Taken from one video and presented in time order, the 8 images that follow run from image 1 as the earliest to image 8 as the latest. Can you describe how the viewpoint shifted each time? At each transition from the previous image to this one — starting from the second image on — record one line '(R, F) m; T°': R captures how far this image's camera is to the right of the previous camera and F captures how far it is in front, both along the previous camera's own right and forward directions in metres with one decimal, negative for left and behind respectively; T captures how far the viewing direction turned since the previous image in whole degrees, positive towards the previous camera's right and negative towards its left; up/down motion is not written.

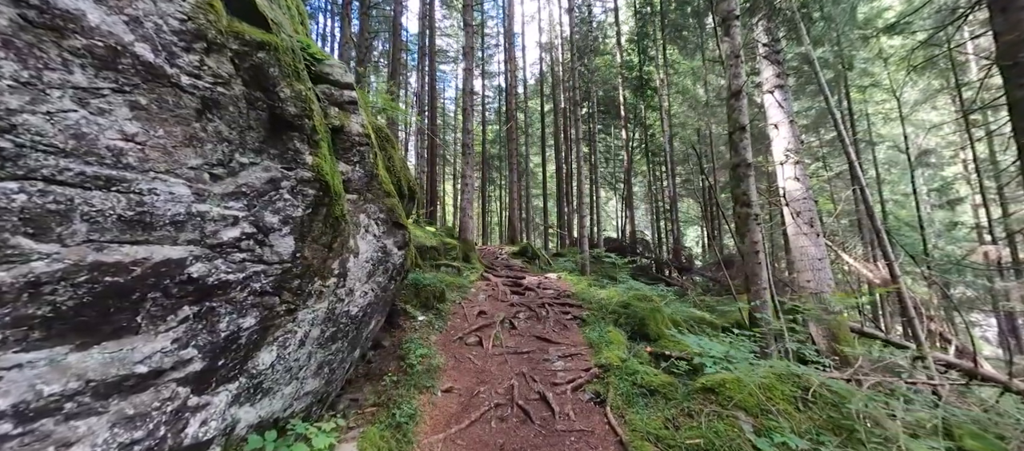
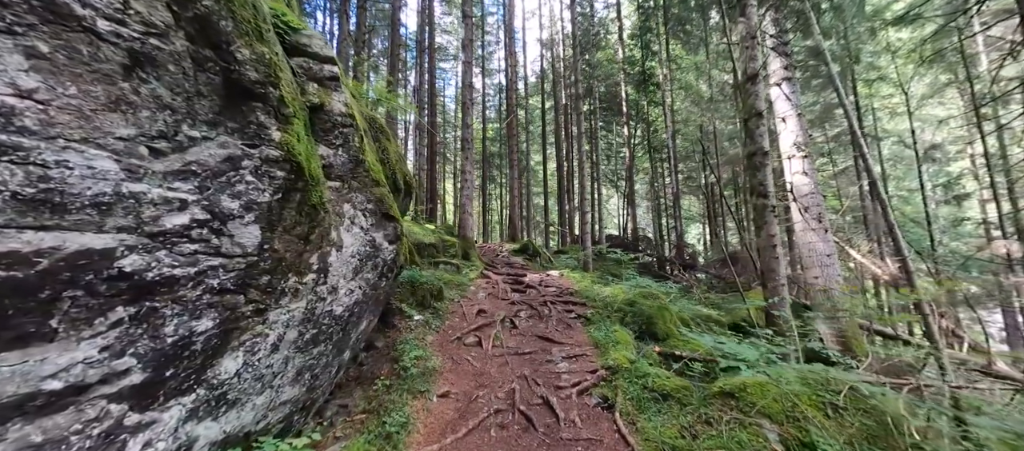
(0.0, +0.4) m; 0°
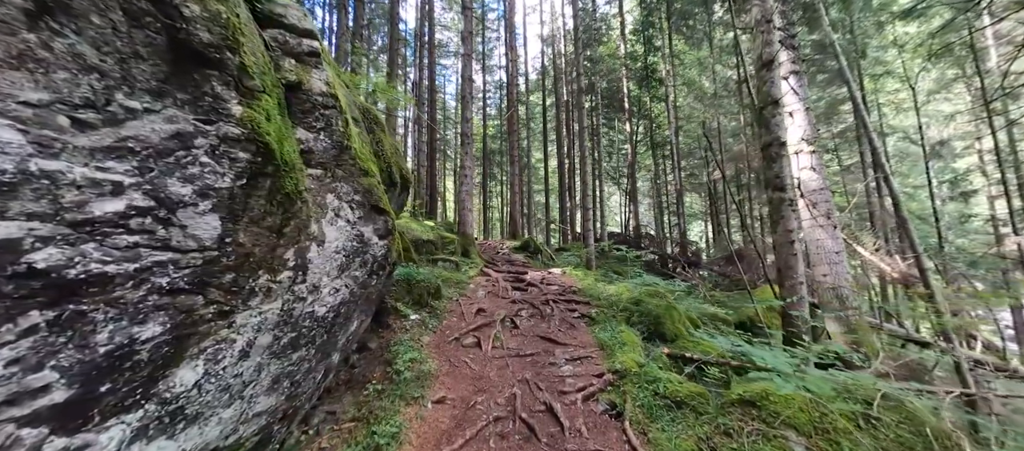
(0.0, +0.3) m; 0°
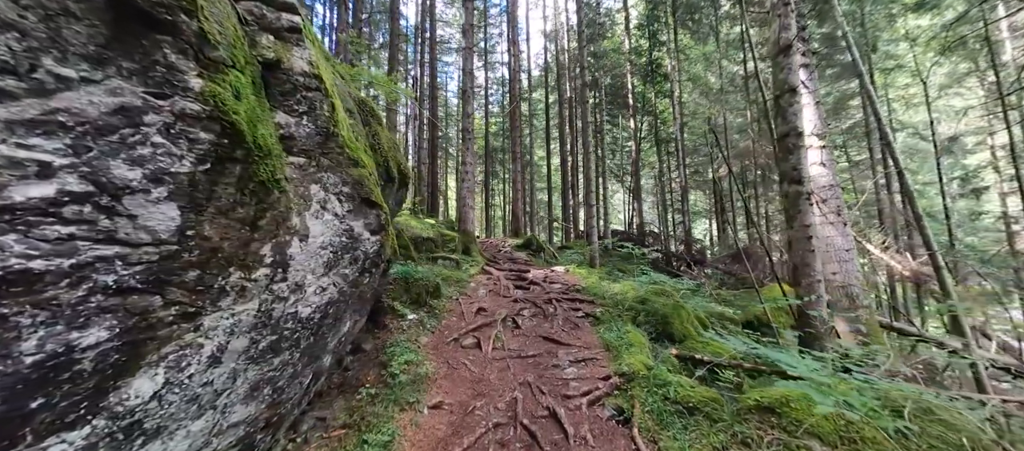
(0.0, +0.3) m; 0°
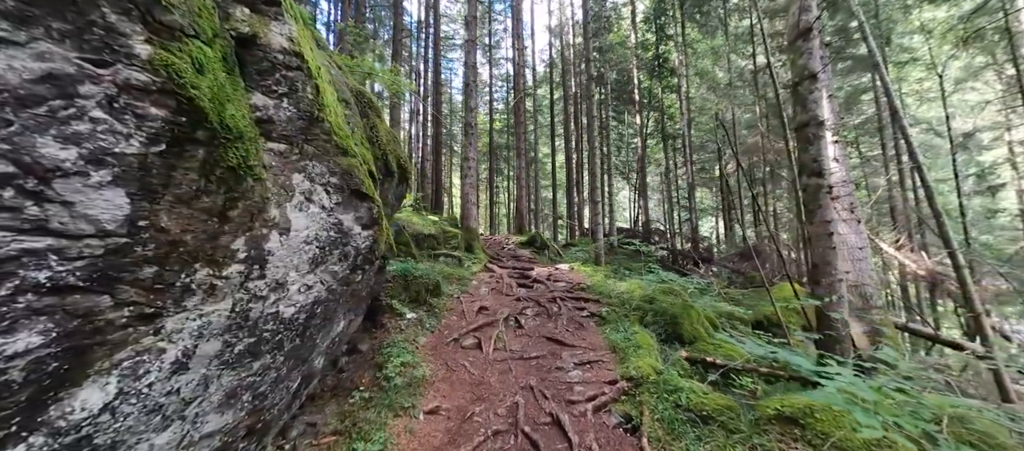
(0.0, +0.3) m; -1°
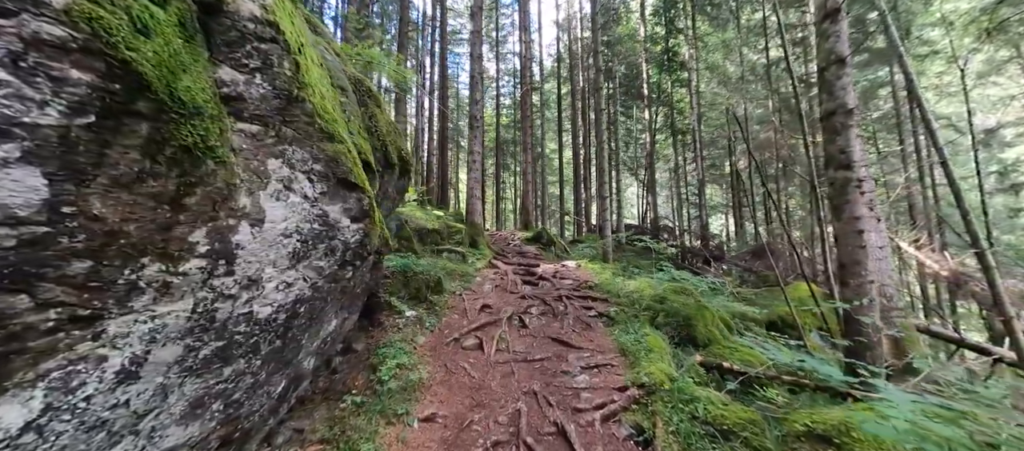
(0.0, +0.3) m; -1°
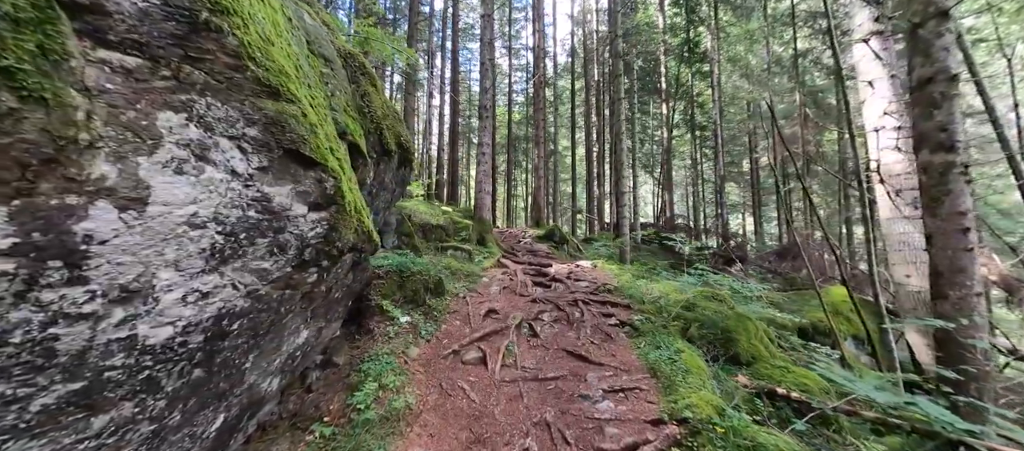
(0.0, +0.8) m; -2°
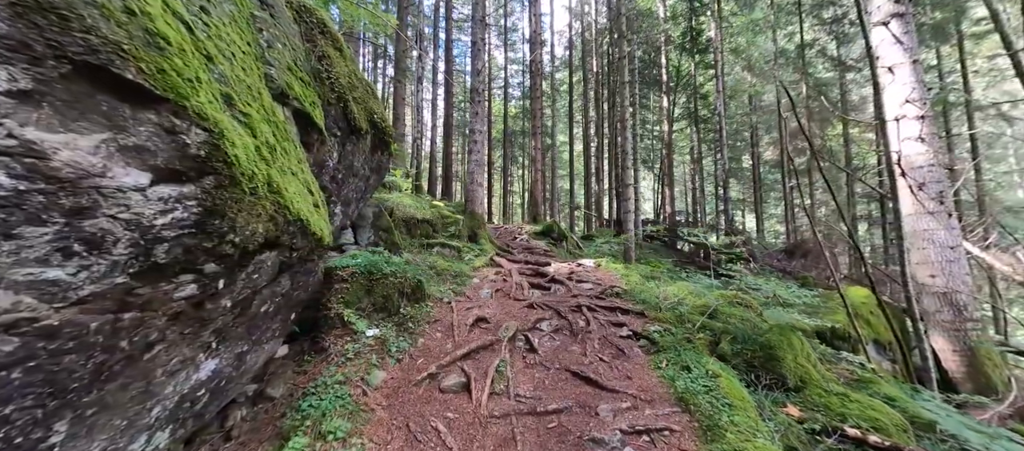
(+0.1, +1.0) m; +1°
